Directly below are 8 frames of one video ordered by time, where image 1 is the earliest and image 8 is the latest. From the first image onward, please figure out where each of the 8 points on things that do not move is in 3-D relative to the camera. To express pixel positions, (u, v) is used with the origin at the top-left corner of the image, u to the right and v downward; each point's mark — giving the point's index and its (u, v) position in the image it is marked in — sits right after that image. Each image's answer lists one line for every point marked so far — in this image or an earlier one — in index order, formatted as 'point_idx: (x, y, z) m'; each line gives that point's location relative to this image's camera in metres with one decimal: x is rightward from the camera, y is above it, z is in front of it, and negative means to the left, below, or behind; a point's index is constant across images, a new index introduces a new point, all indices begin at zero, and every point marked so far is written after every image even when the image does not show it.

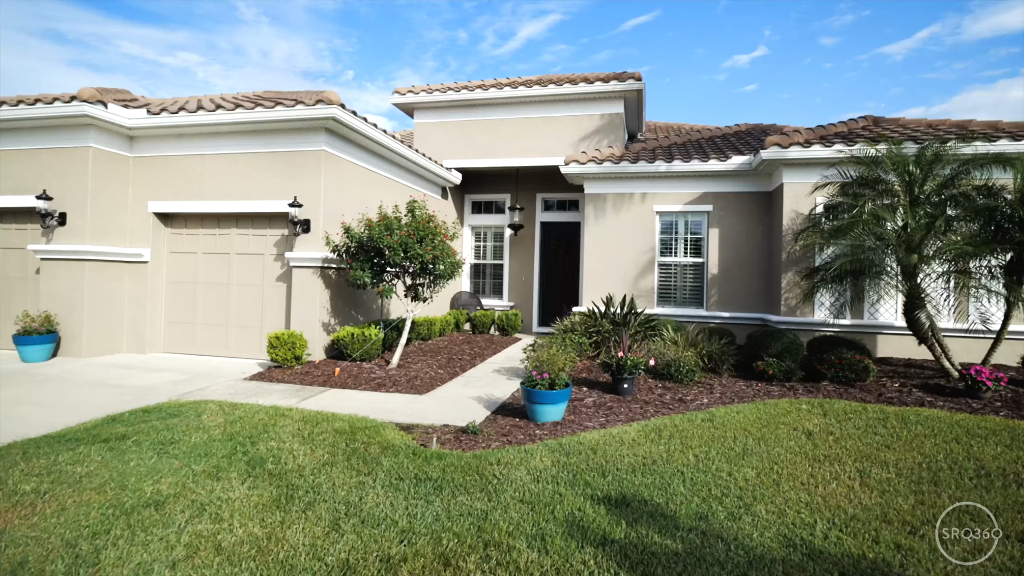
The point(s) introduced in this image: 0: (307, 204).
0: (-2.6, +1.1, +8.3) m
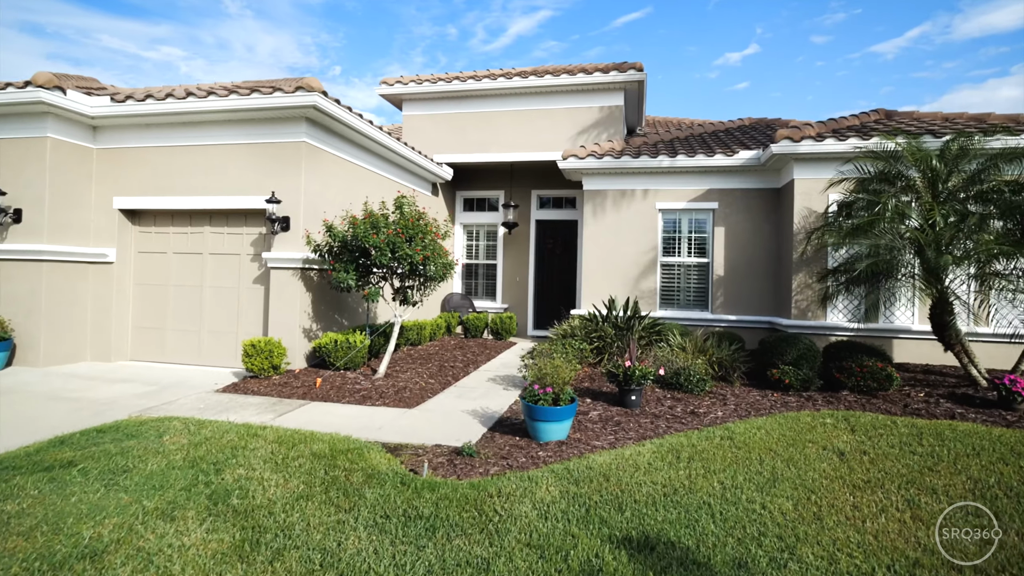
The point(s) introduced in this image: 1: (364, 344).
0: (-2.6, +1.0, +7.7) m
1: (-1.8, -0.7, +7.9) m
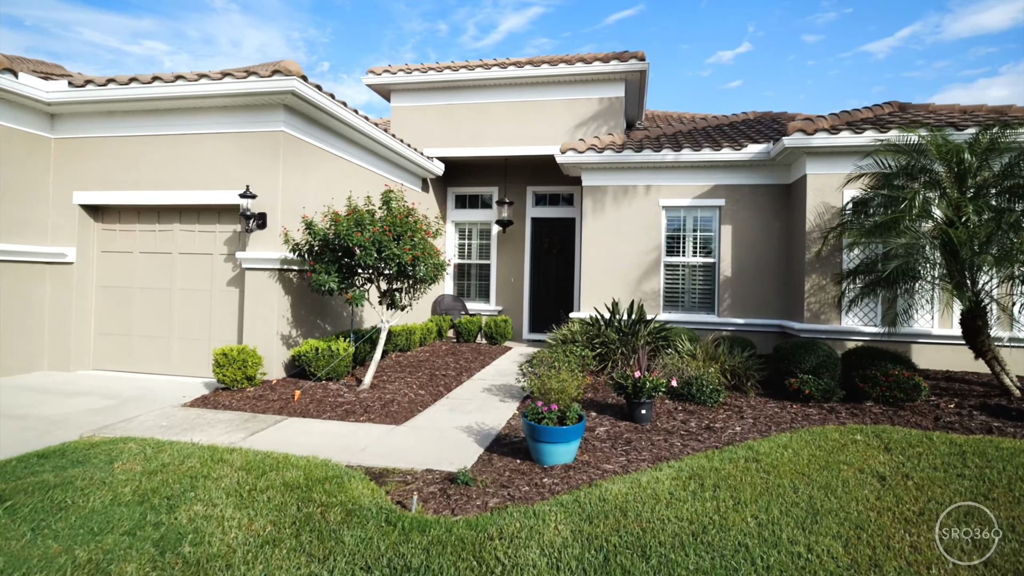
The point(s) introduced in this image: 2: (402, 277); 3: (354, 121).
0: (-2.7, +1.0, +7.1) m
1: (-1.8, -0.7, +7.3) m
2: (-1.2, +0.1, +6.9) m
3: (-1.9, +2.0, +7.7) m
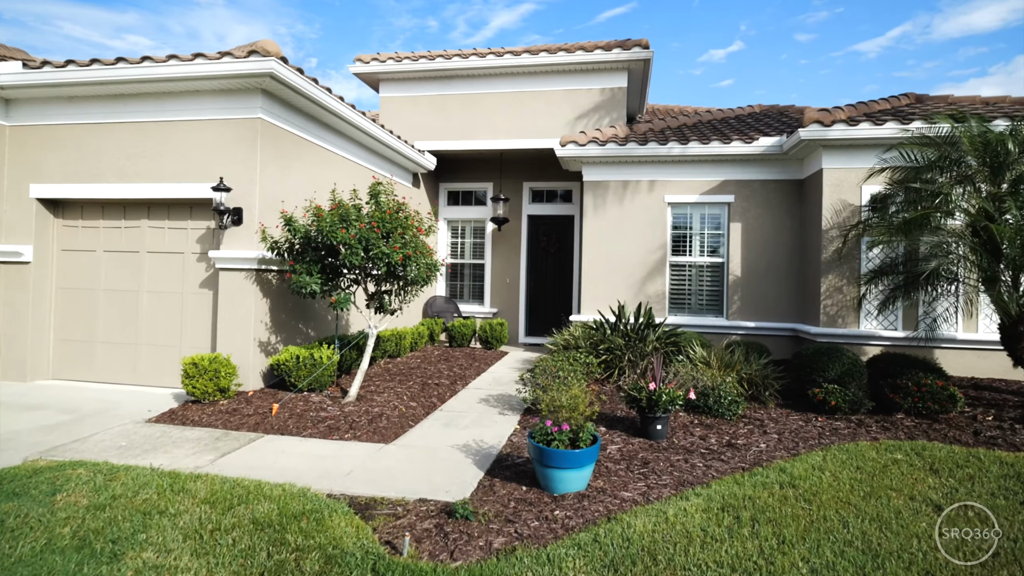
0: (-2.7, +1.0, +6.4) m
1: (-1.8, -0.7, +6.7) m
2: (-1.2, +0.1, +6.3) m
3: (-1.9, +1.9, +7.1) m
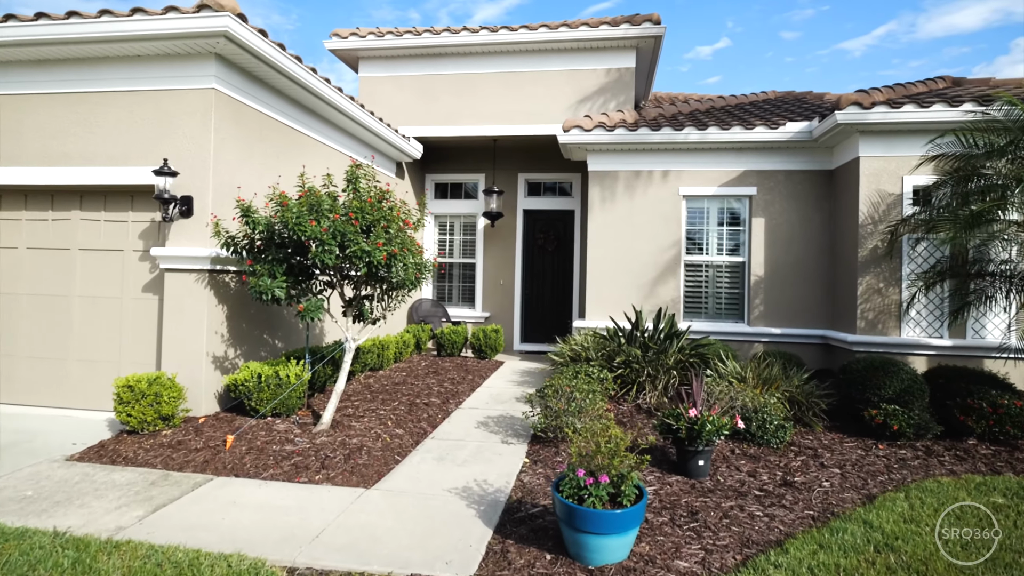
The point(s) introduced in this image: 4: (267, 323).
0: (-2.6, +0.9, +5.4) m
1: (-1.8, -0.8, +5.6) m
2: (-1.1, +0.1, +5.3) m
3: (-1.8, +1.9, +6.1) m
4: (-2.3, -0.3, +6.2) m
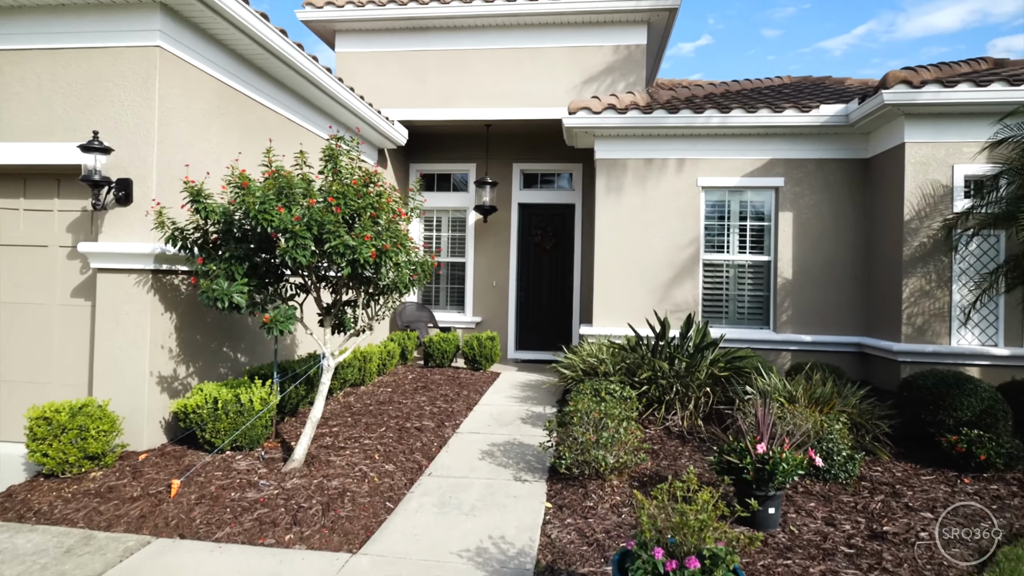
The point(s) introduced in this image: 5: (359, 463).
0: (-2.5, +0.9, +4.3) m
1: (-1.7, -0.8, +4.6) m
2: (-1.0, 0.0, +4.3) m
3: (-1.8, +1.9, +5.0) m
4: (-2.2, -0.4, +5.1) m
5: (-1.0, -1.2, +4.4) m
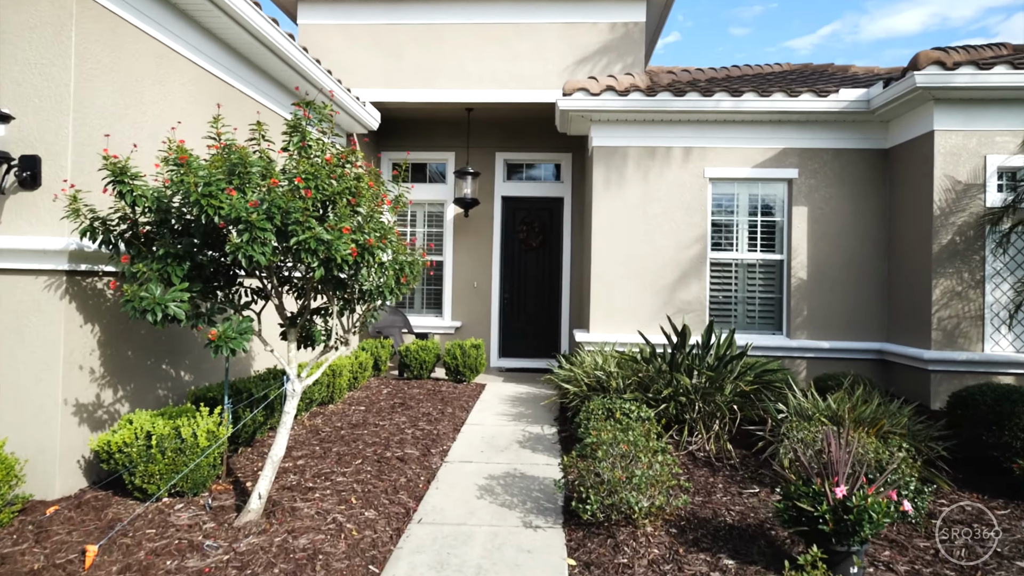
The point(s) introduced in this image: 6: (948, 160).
0: (-2.5, +0.9, +3.4) m
1: (-1.6, -0.8, +3.7) m
2: (-1.0, 0.0, +3.5) m
3: (-1.8, +1.9, +4.2) m
4: (-2.2, -0.4, +4.2) m
5: (-1.0, -1.2, +3.5) m
6: (+3.9, +1.1, +5.9) m
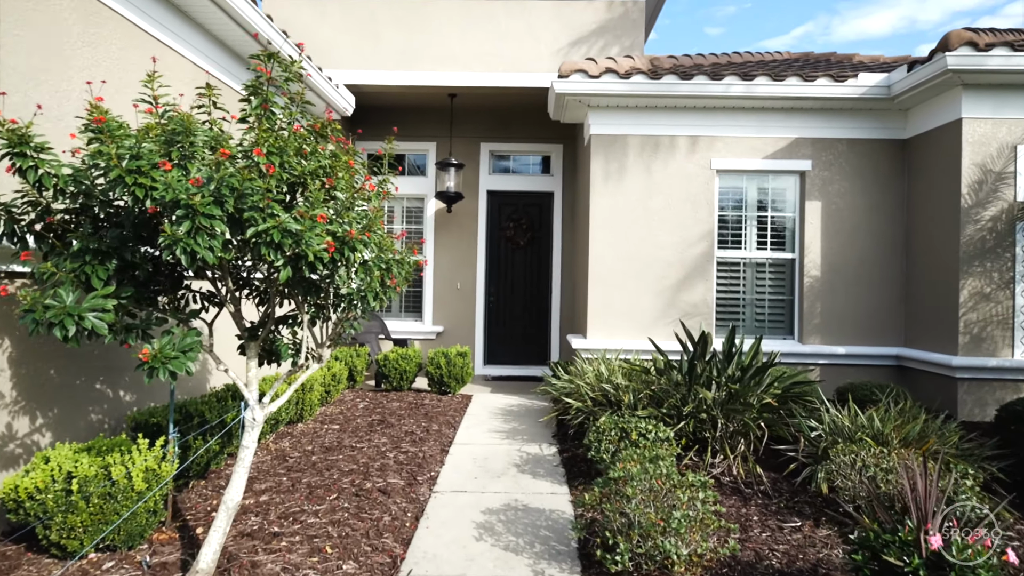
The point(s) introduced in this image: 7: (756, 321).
0: (-2.4, +0.9, +2.7) m
1: (-1.6, -0.8, +3.0) m
2: (-0.9, 0.0, +2.8) m
3: (-1.7, +1.8, +3.5) m
4: (-2.2, -0.4, +3.5) m
5: (-0.9, -1.2, +2.9) m
6: (+3.9, +1.1, +5.4) m
7: (+2.3, -0.3, +6.3) m
